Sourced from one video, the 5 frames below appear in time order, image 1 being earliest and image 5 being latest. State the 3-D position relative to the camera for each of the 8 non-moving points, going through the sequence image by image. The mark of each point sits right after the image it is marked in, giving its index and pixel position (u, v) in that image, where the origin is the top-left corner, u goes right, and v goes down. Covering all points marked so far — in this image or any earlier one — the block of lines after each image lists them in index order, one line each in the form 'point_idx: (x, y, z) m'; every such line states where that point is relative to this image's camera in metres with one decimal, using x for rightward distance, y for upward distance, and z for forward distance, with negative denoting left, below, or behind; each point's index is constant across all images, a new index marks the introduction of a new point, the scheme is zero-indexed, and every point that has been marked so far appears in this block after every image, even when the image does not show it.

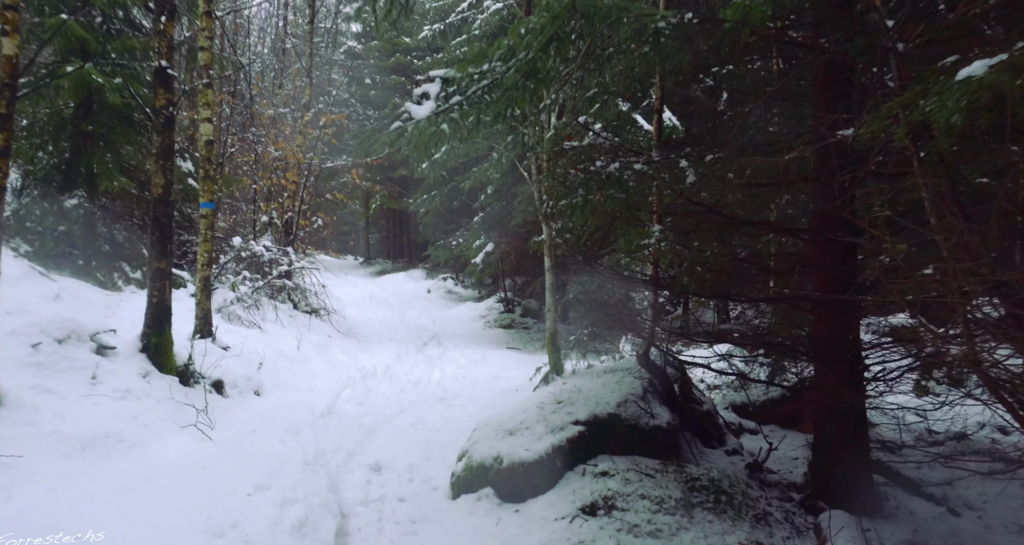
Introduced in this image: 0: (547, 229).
0: (+0.5, +0.6, +11.0) m
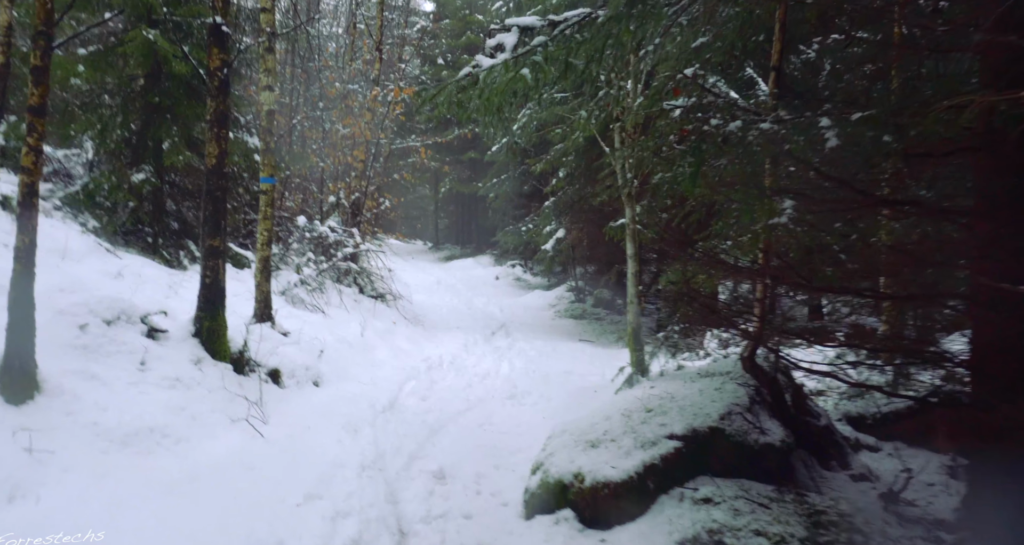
0: (+1.5, +0.8, +9.9) m
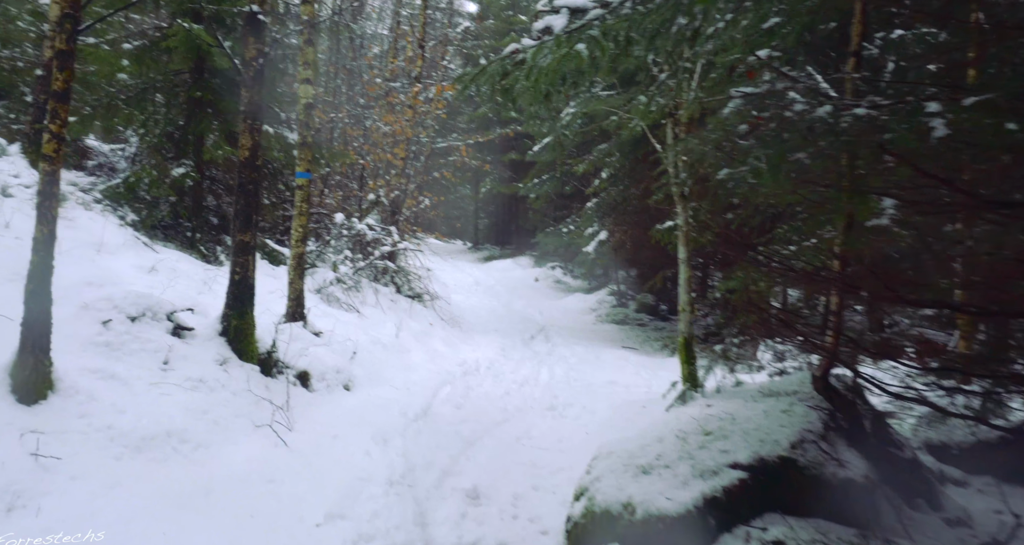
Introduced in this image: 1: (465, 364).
0: (+2.0, +0.7, +9.2) m
1: (-0.8, -1.6, +13.2) m
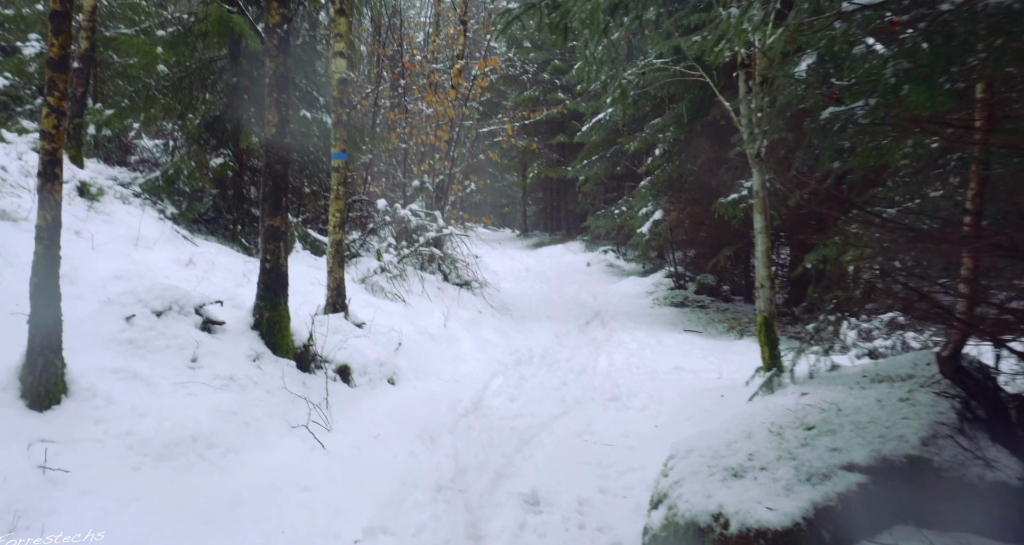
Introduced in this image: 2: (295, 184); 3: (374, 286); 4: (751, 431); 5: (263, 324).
0: (+2.6, +1.0, +8.2) m
1: (+0.1, -1.3, +12.4) m
2: (-3.8, +1.5, +13.6) m
3: (-2.4, -0.2, +13.5) m
4: (+1.7, -1.1, +5.5) m
5: (-2.6, -0.5, +7.9) m
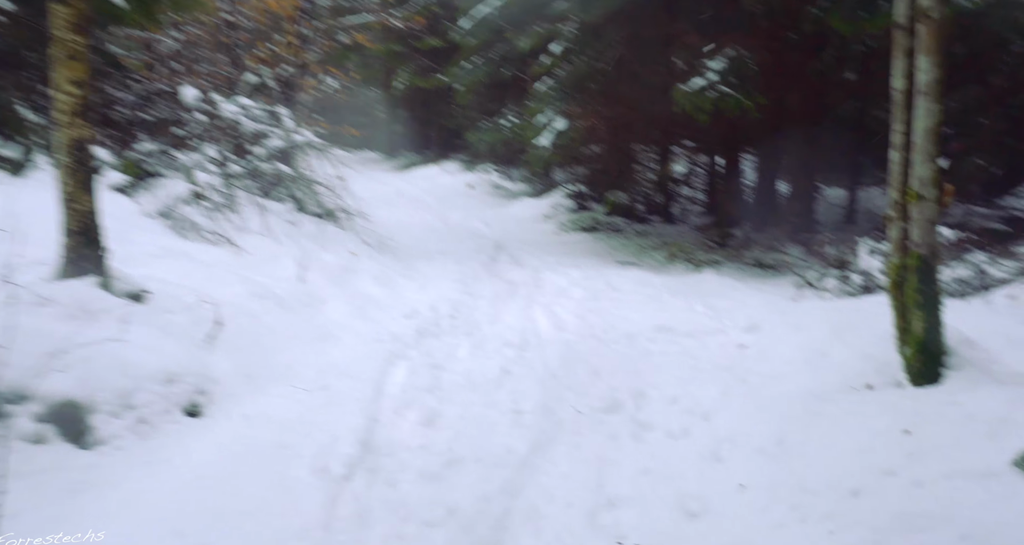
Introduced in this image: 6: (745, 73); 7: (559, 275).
0: (+2.1, +1.6, +4.2) m
1: (-1.0, -0.5, +8.2) m
2: (-5.1, +2.2, +8.4) m
3: (-3.7, +0.6, +8.7) m
4: (+1.8, -0.9, +1.7) m
5: (-2.9, -0.2, +3.2) m
6: (+3.3, +2.8, +10.9) m
7: (+0.7, 0.0, +11.2) m
